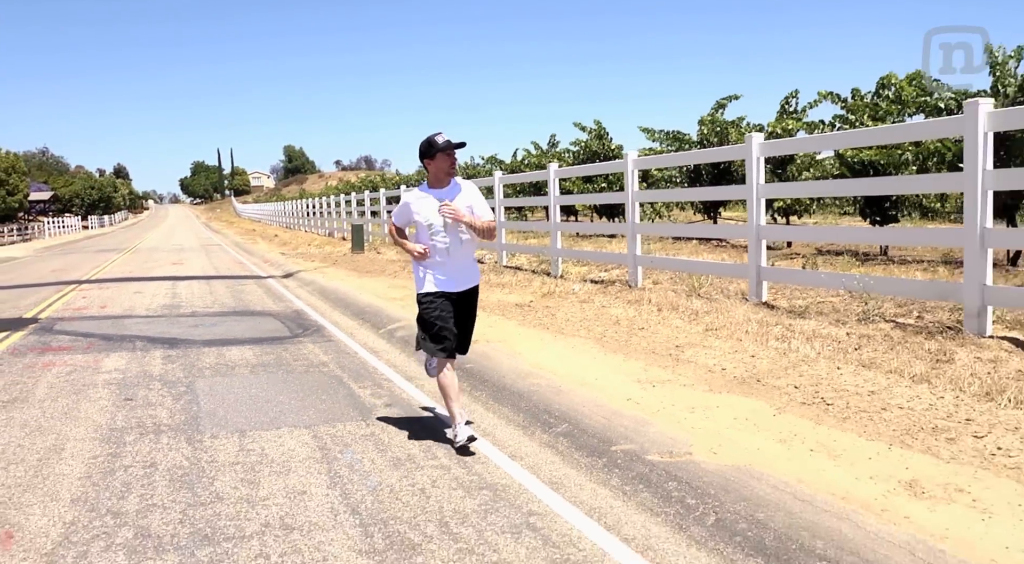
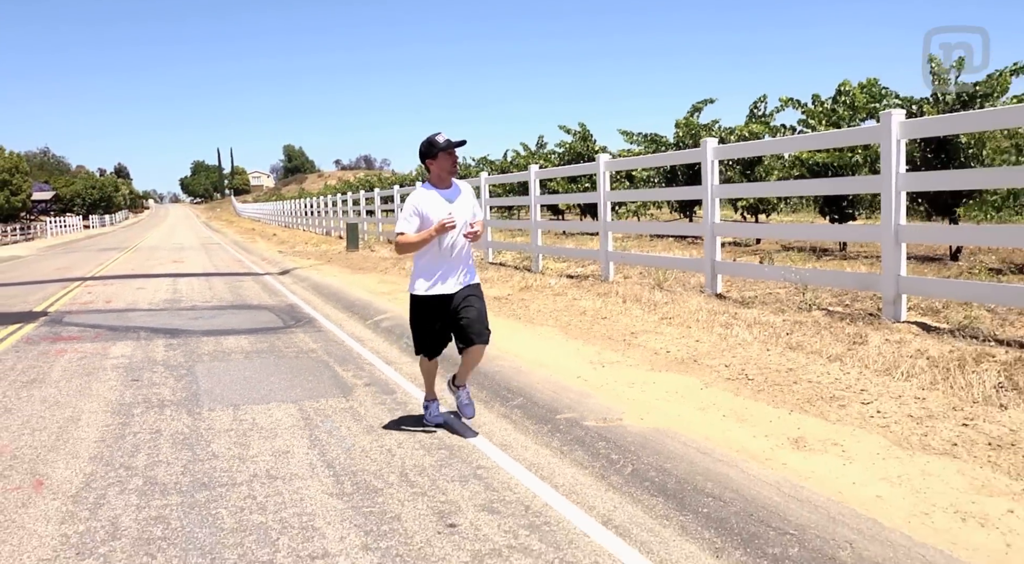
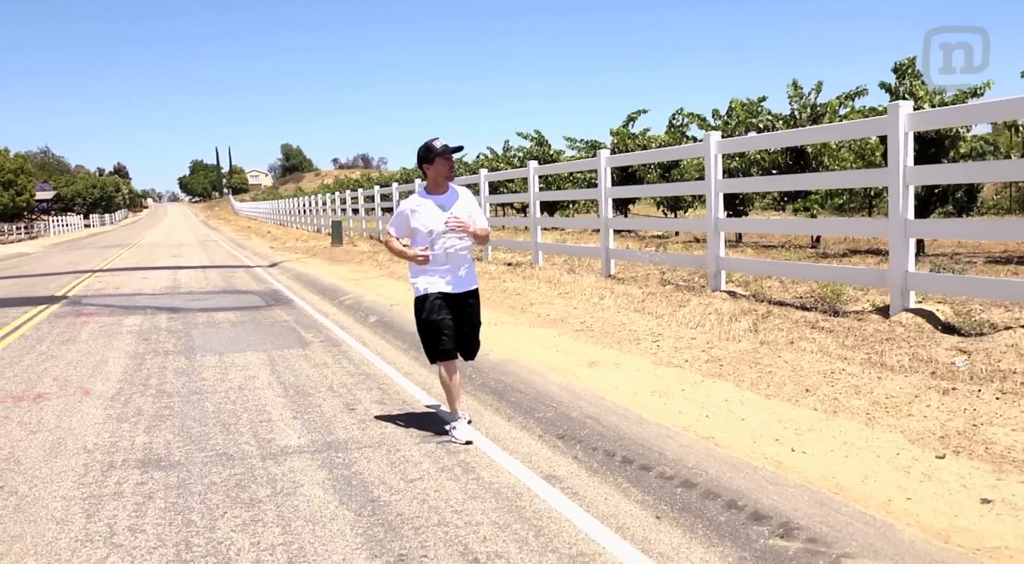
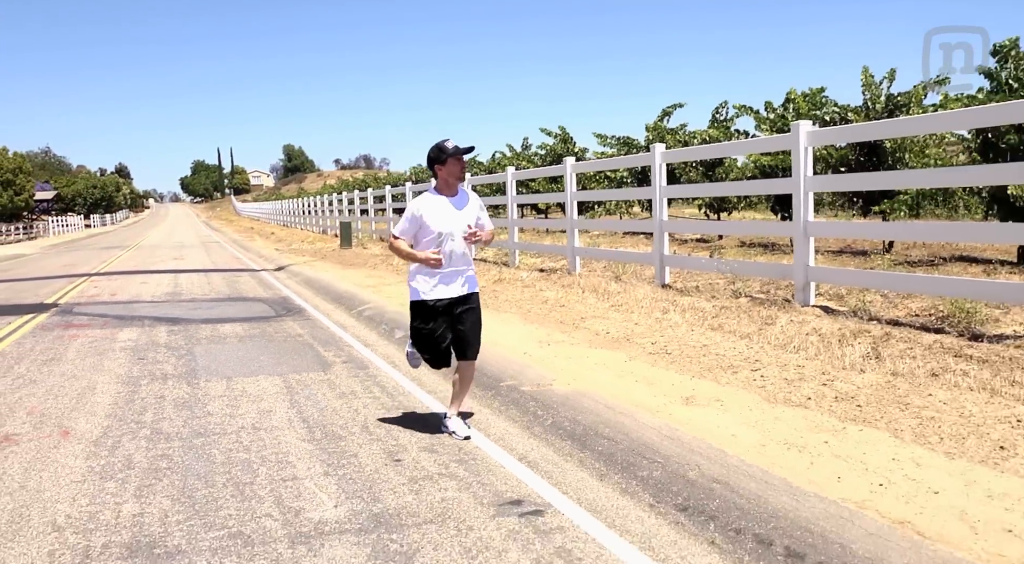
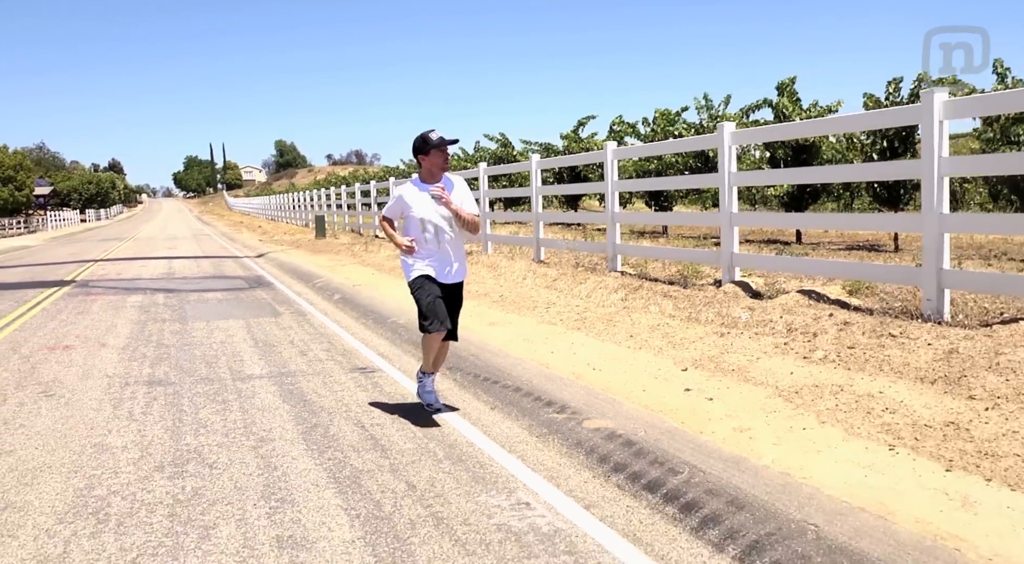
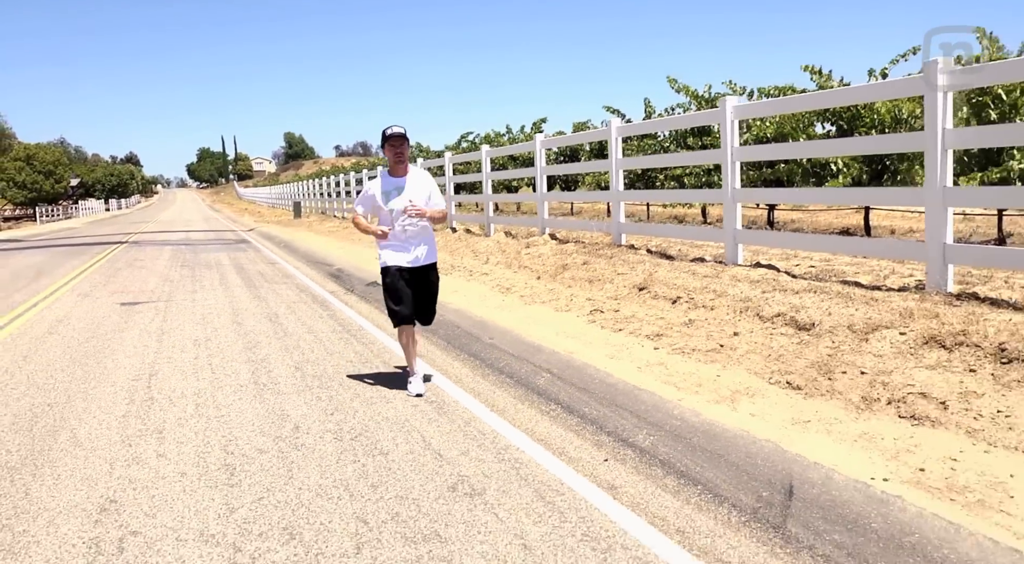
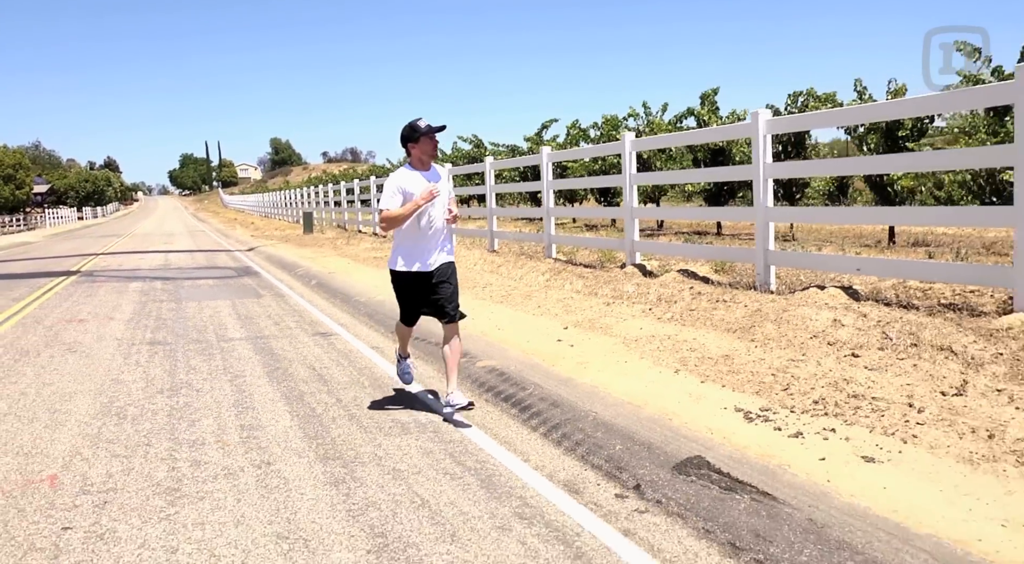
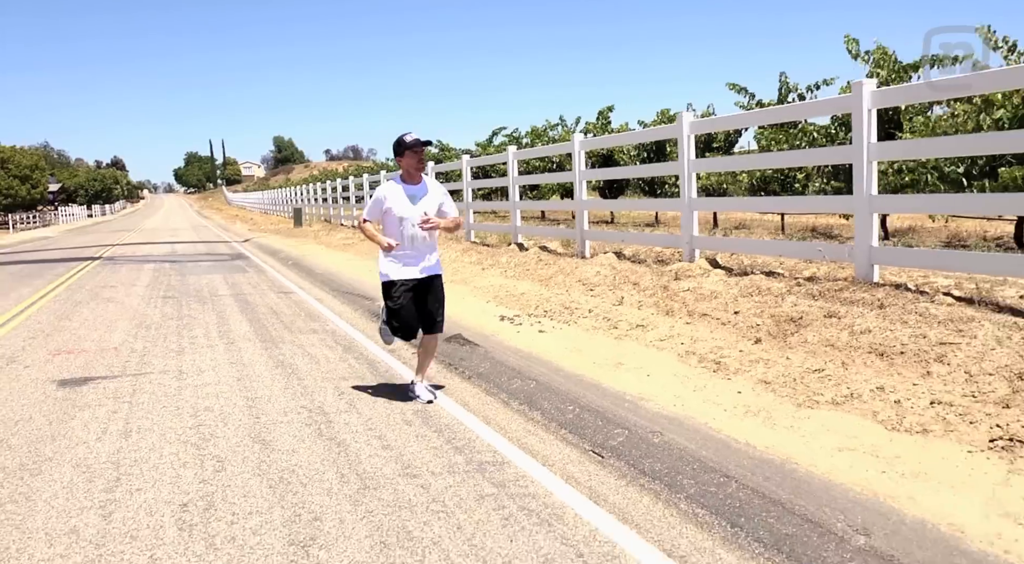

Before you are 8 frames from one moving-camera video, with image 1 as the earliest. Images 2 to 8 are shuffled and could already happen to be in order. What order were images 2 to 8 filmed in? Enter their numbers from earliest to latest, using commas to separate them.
2, 4, 3, 5, 7, 8, 6
